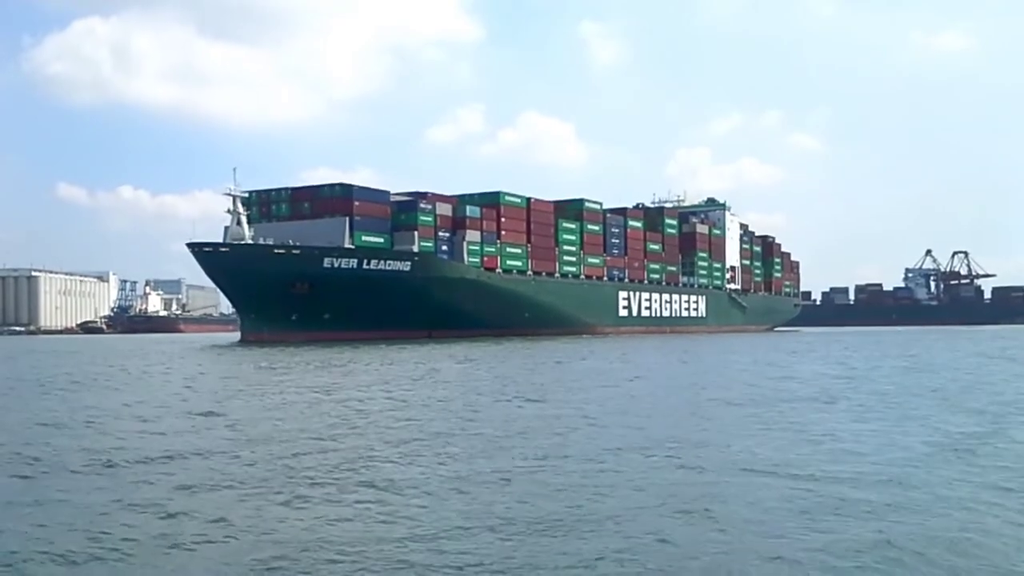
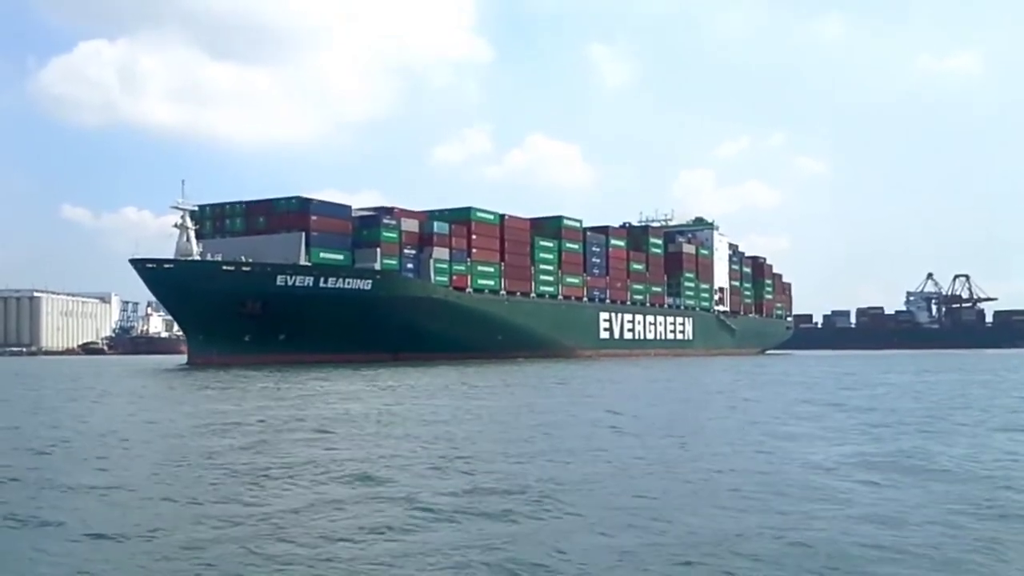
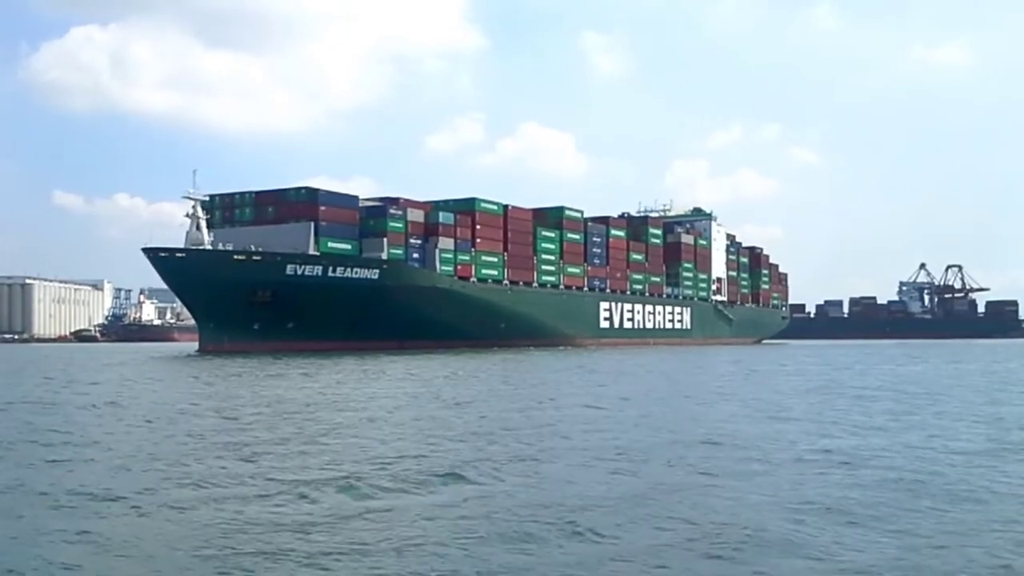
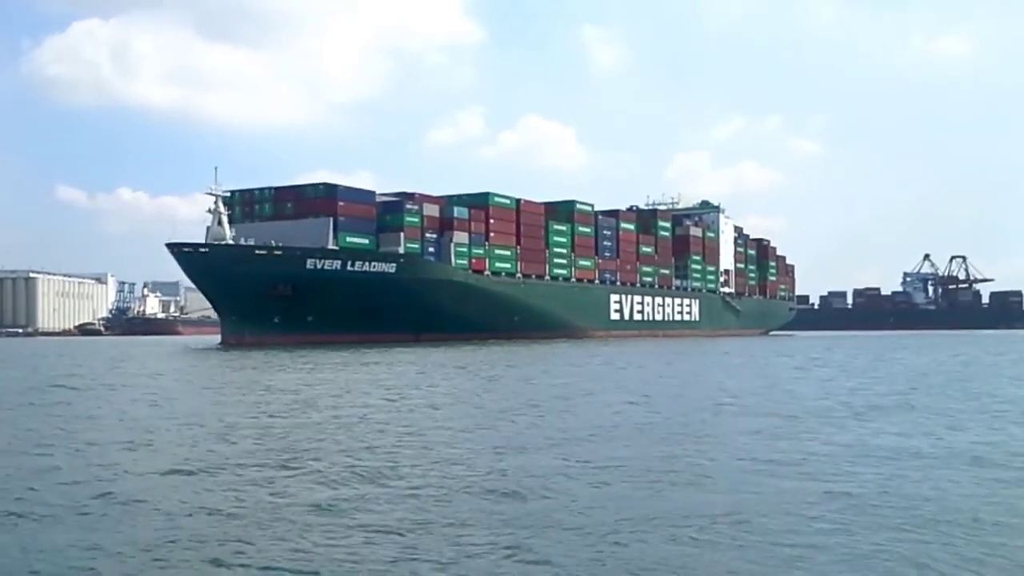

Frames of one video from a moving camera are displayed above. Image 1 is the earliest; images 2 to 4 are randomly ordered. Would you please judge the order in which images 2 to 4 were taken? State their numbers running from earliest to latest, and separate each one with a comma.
4, 3, 2
